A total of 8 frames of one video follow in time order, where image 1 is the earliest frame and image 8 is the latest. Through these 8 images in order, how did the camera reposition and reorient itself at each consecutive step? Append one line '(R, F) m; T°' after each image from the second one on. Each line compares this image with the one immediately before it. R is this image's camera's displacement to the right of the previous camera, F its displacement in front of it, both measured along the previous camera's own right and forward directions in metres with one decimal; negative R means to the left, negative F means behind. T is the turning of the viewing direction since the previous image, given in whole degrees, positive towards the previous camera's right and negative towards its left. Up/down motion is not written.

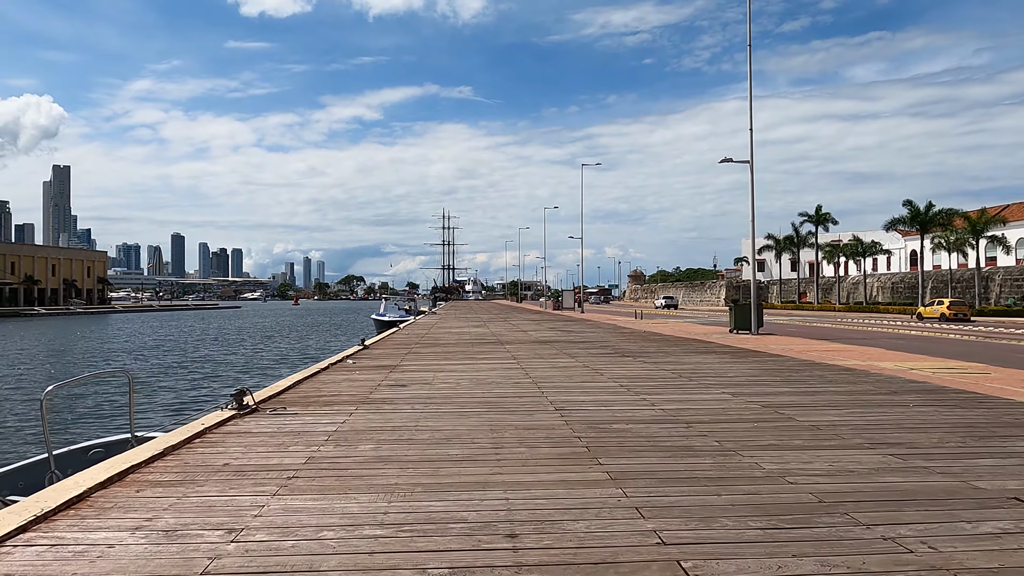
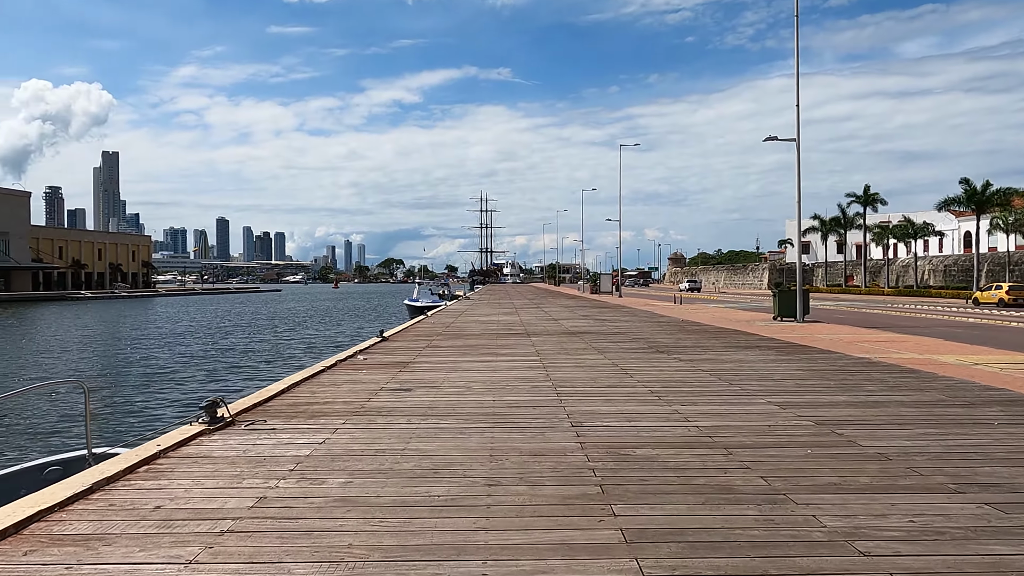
(+0.3, +1.2) m; -3°
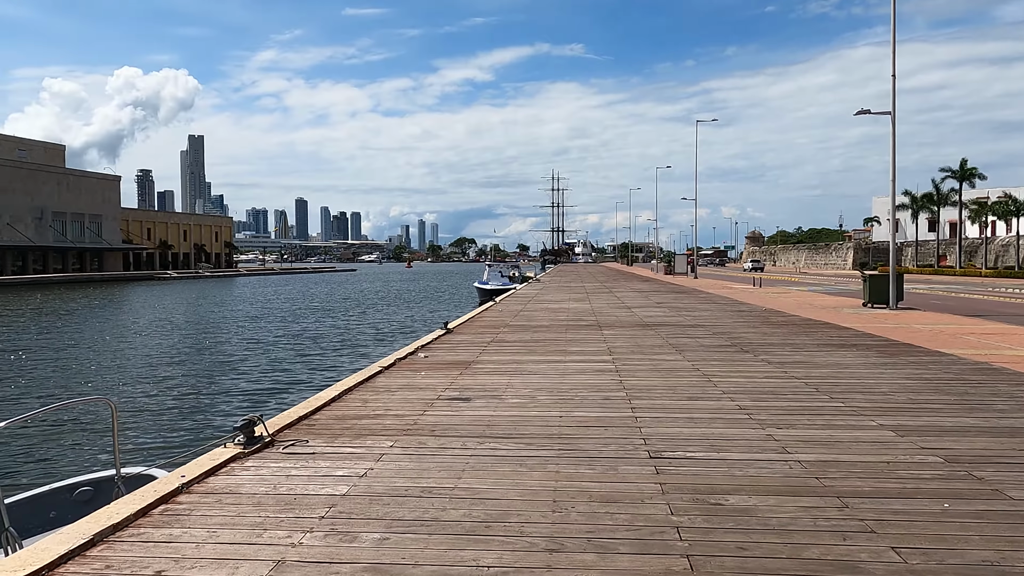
(0.0, +1.0) m; -5°
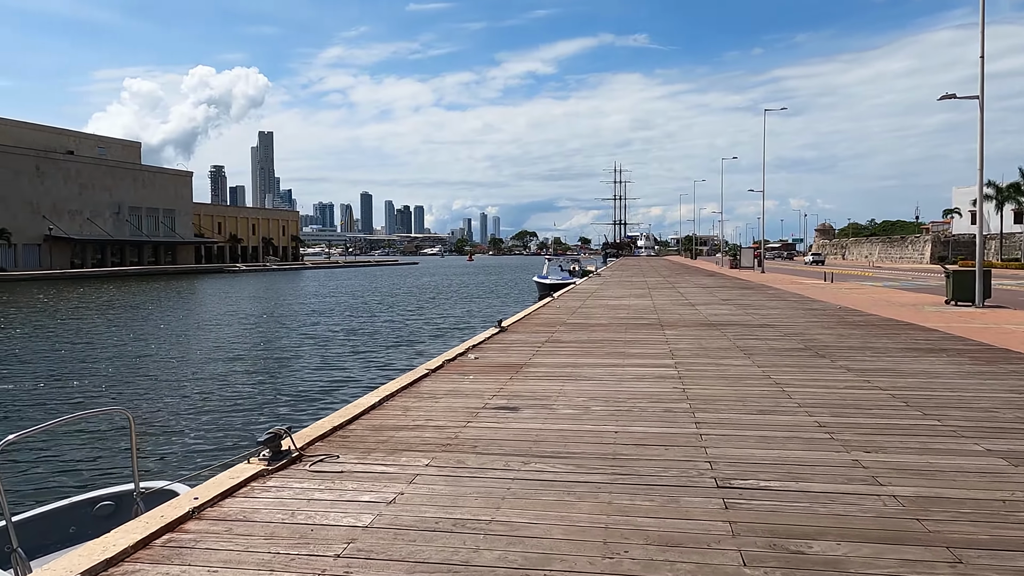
(+0.1, +0.7) m; -5°
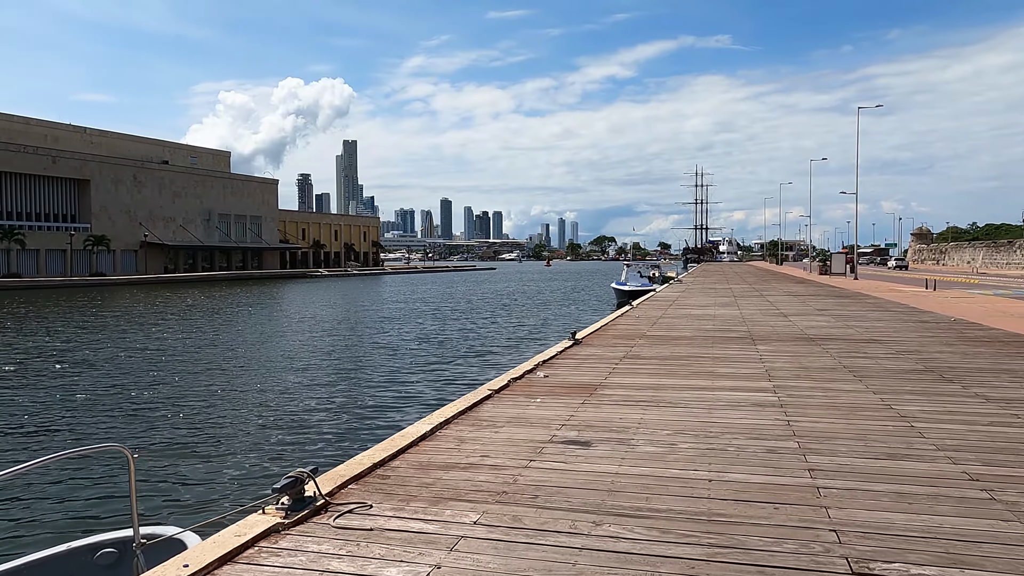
(+0.1, +1.2) m; -6°
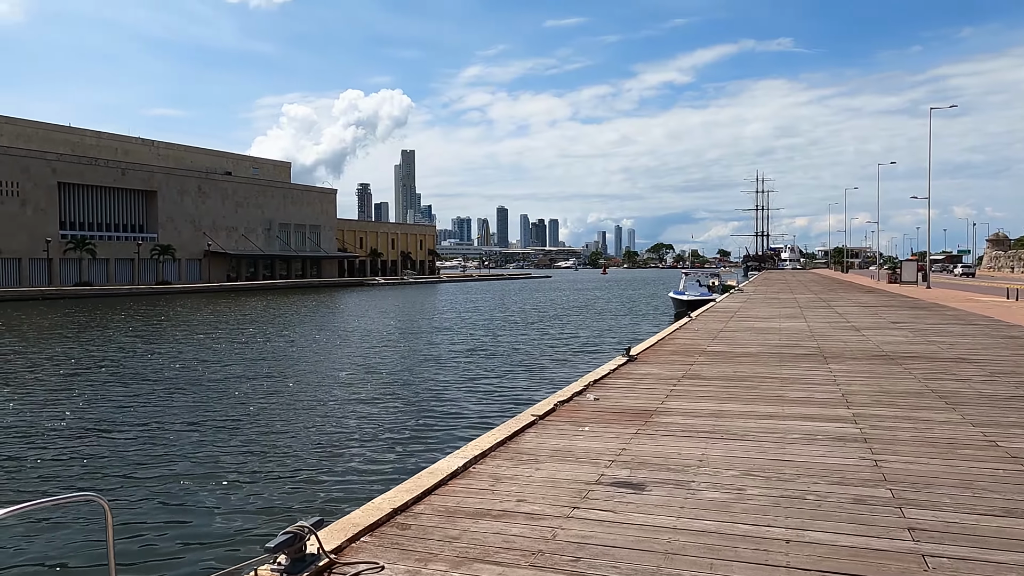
(+0.1, +0.9) m; -4°
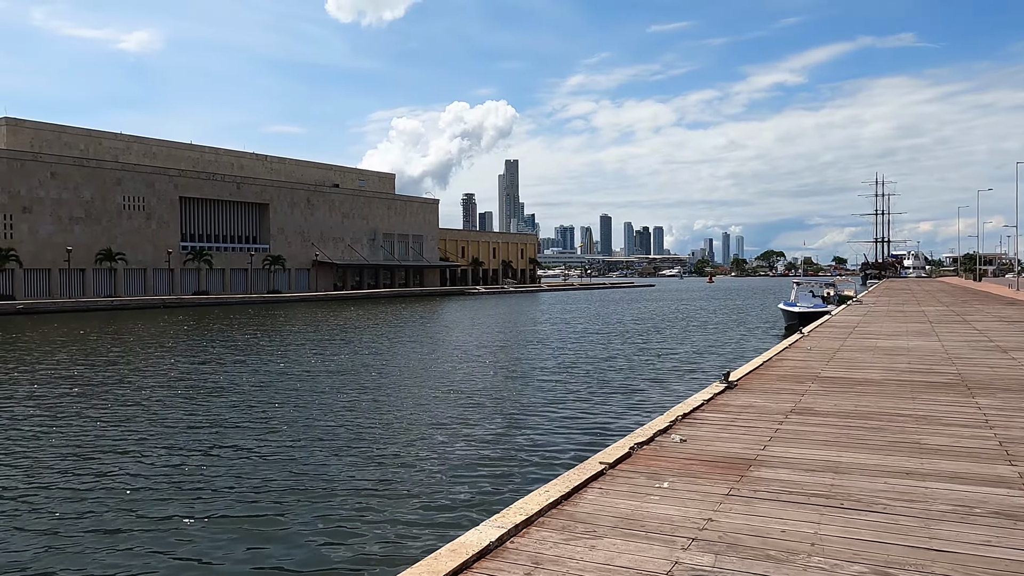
(+0.4, +1.5) m; -8°
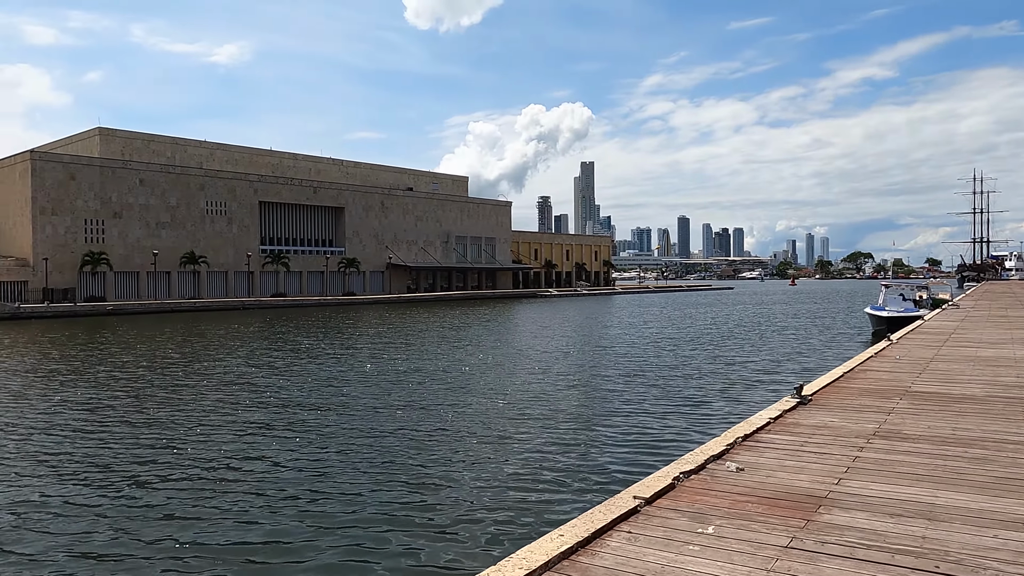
(+0.5, +1.2) m; -6°
